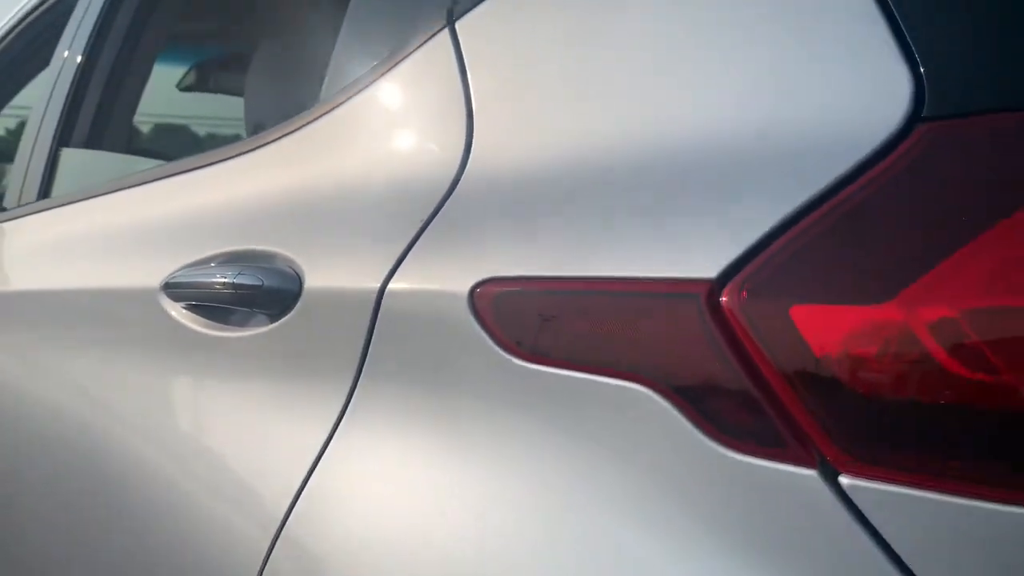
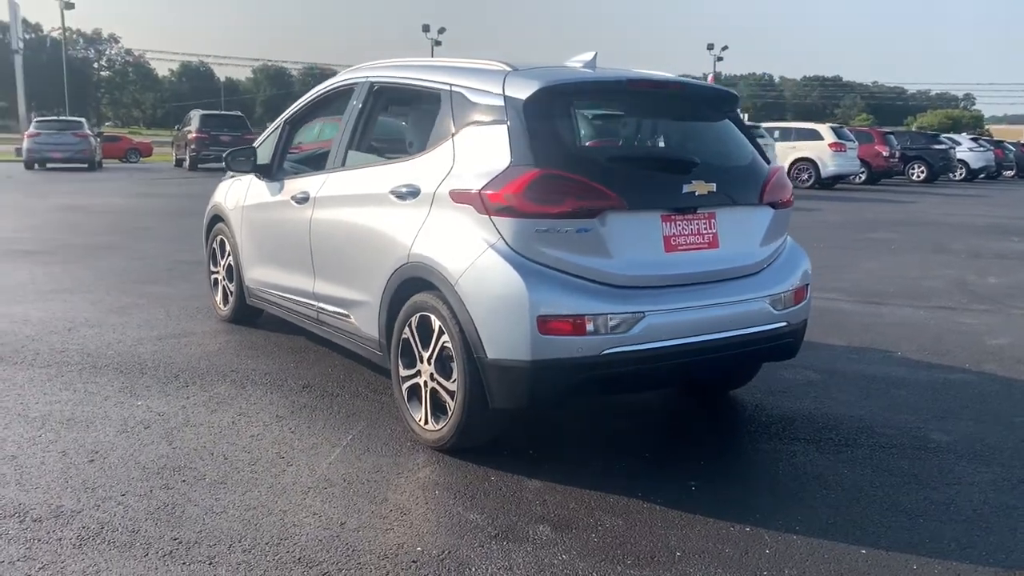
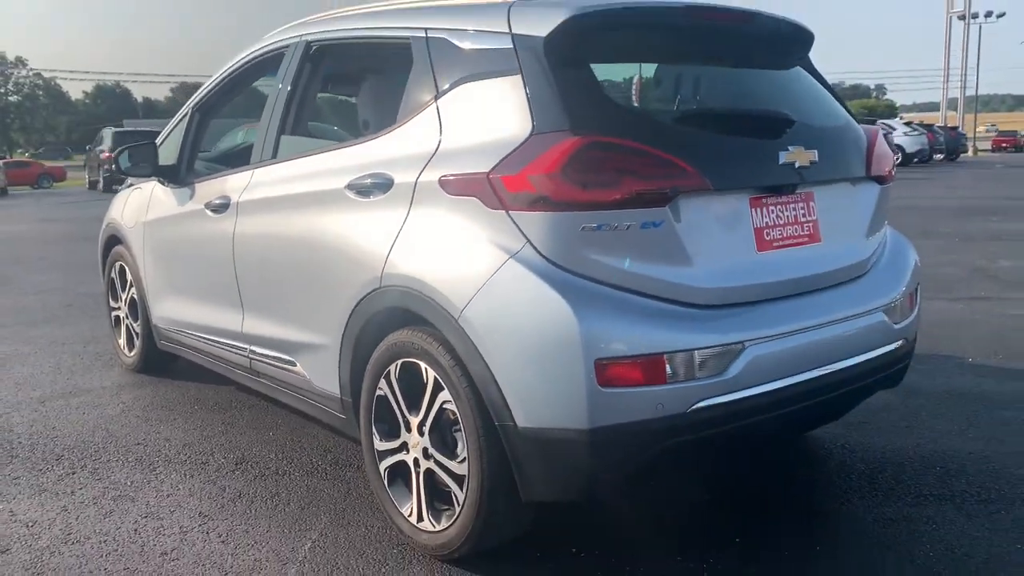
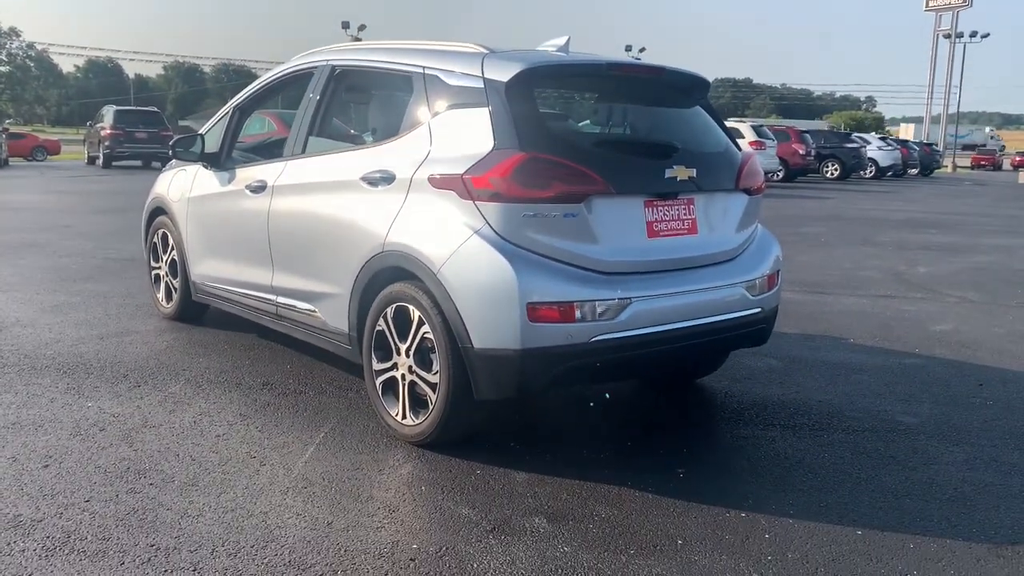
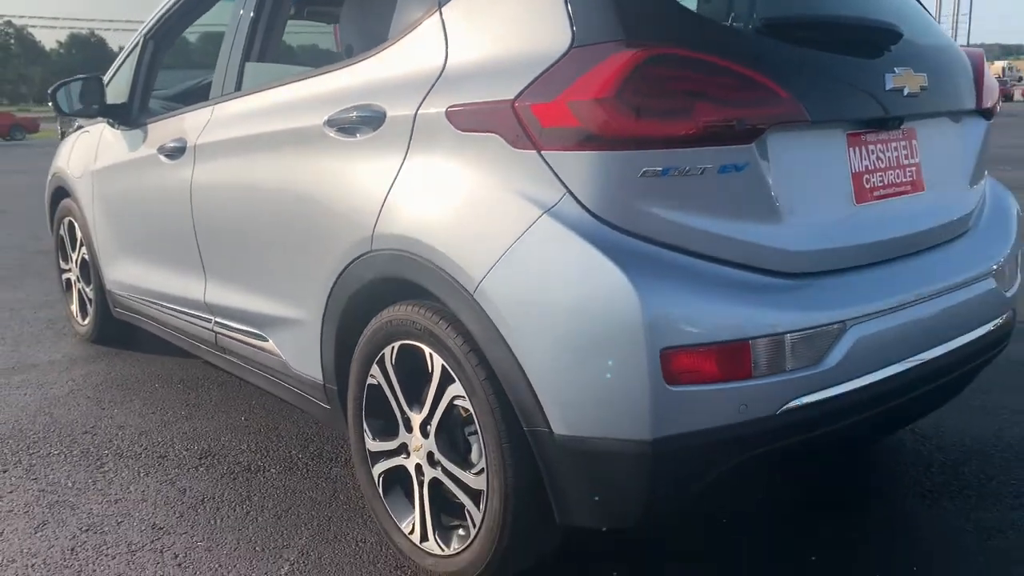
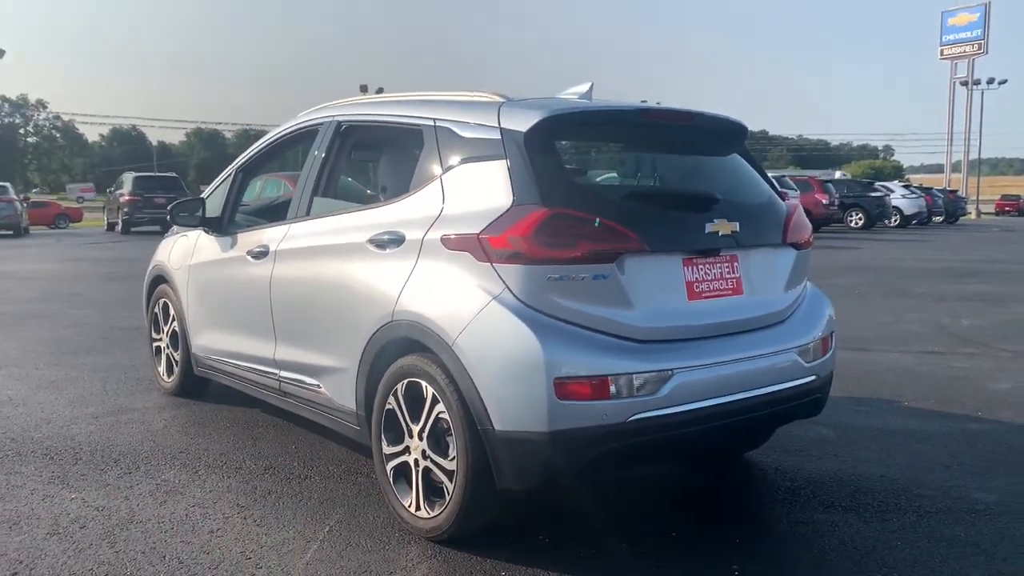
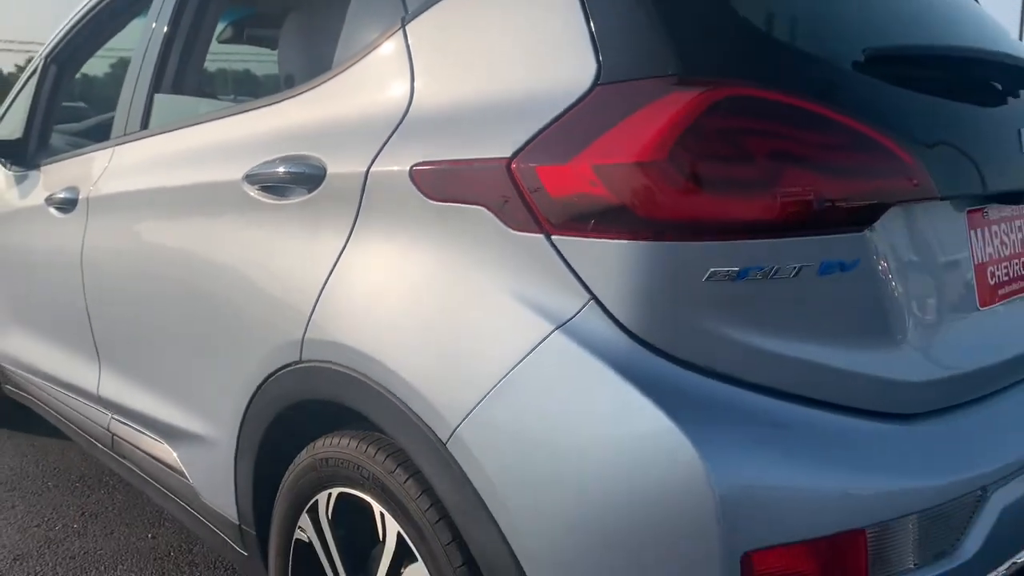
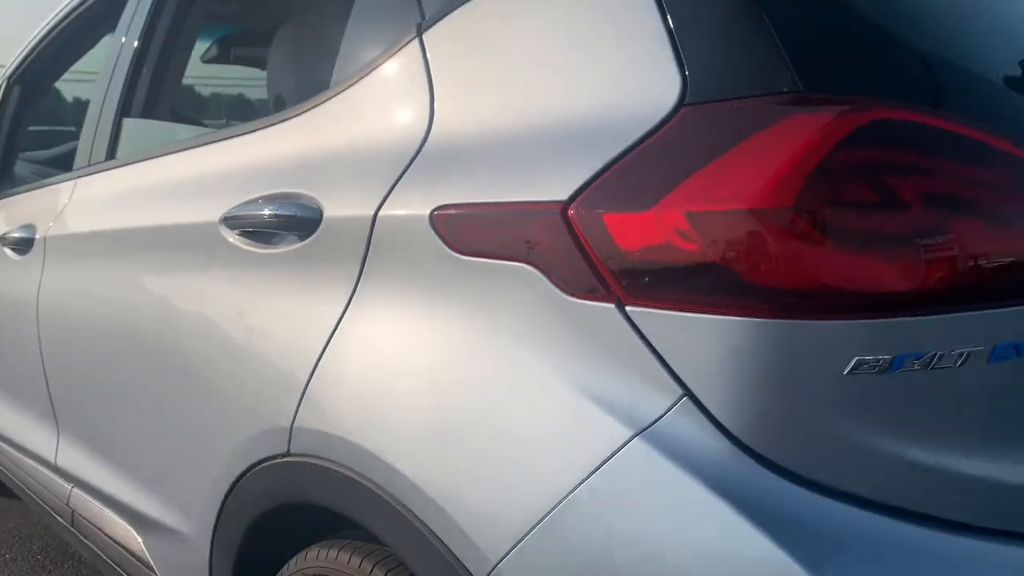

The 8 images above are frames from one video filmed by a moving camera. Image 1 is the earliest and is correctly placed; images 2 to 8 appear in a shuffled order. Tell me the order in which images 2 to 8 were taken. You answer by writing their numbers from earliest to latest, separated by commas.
8, 7, 5, 3, 6, 4, 2
